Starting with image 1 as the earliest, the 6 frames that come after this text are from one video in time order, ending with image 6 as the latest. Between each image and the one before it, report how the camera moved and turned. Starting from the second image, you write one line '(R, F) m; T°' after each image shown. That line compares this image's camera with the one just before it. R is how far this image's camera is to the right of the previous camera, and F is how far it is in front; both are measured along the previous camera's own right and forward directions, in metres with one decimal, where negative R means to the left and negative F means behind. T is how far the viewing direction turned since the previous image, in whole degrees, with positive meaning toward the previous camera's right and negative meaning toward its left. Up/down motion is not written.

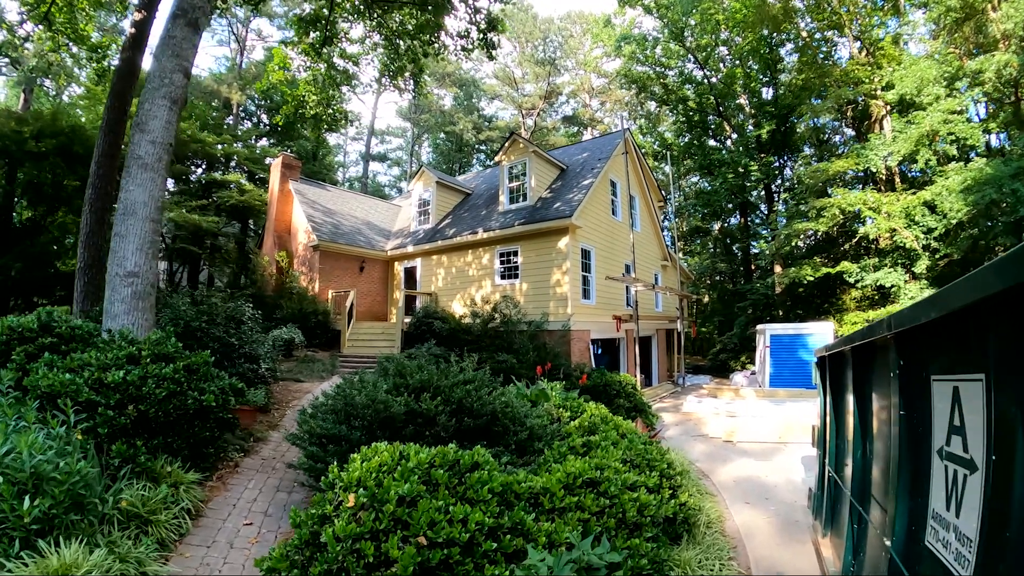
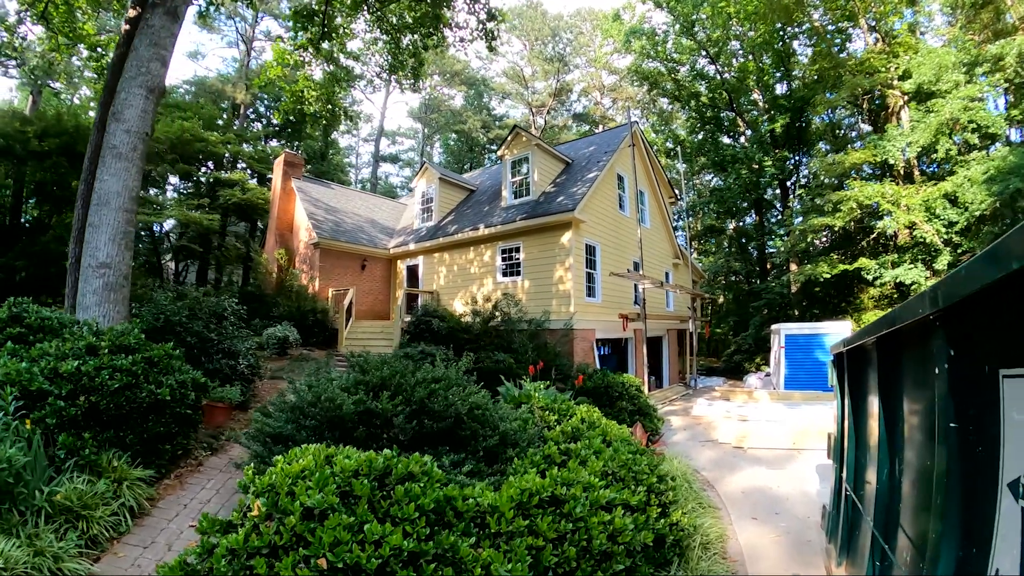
(+0.3, +0.4) m; -2°
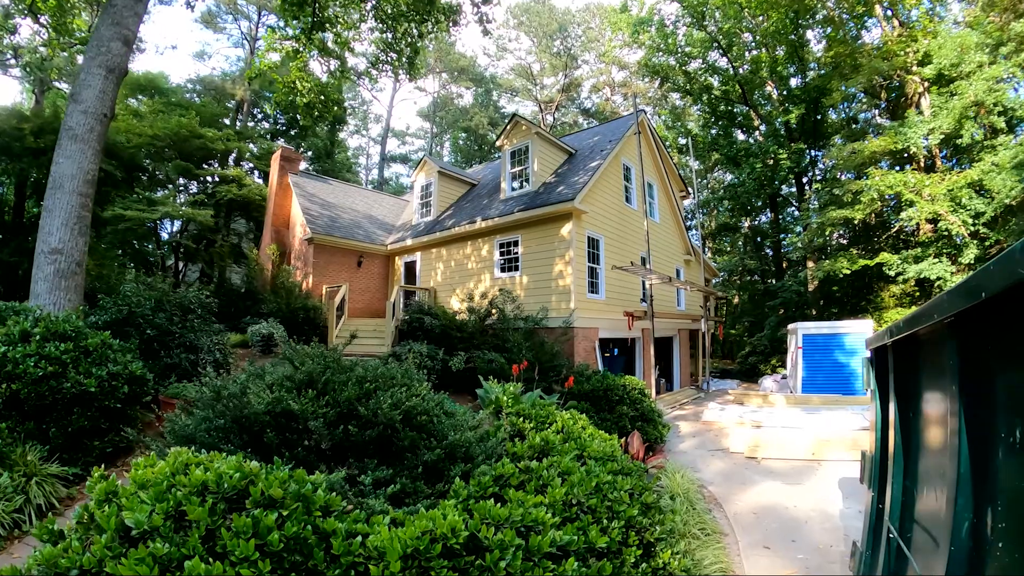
(+0.3, +0.6) m; -2°
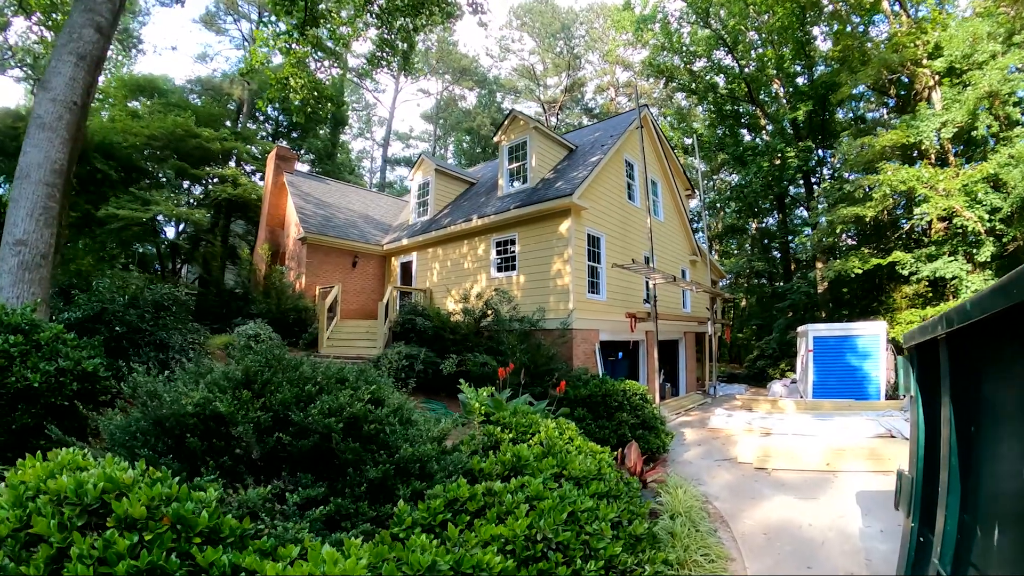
(+0.2, +0.4) m; -1°
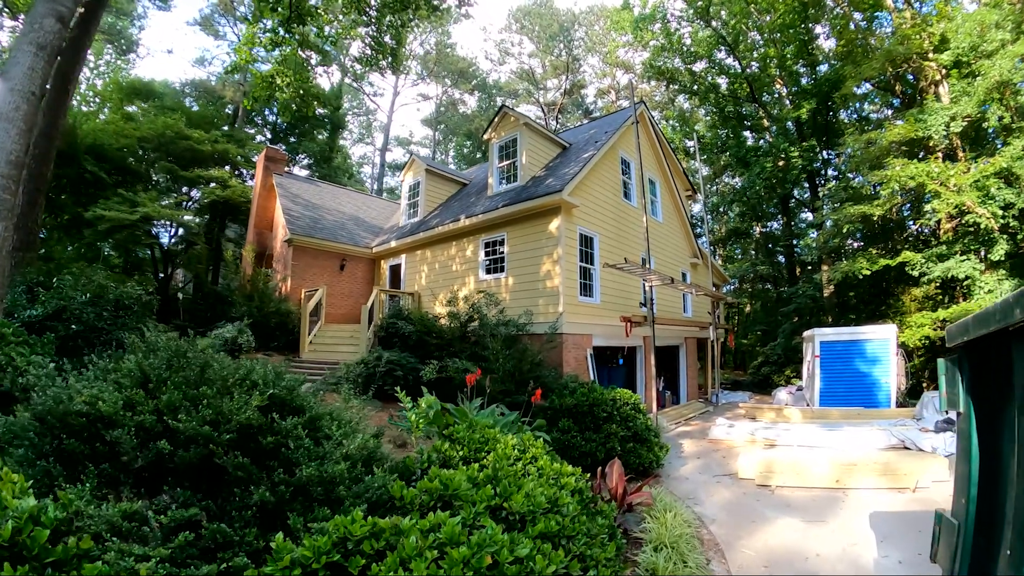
(+0.3, +0.5) m; 0°
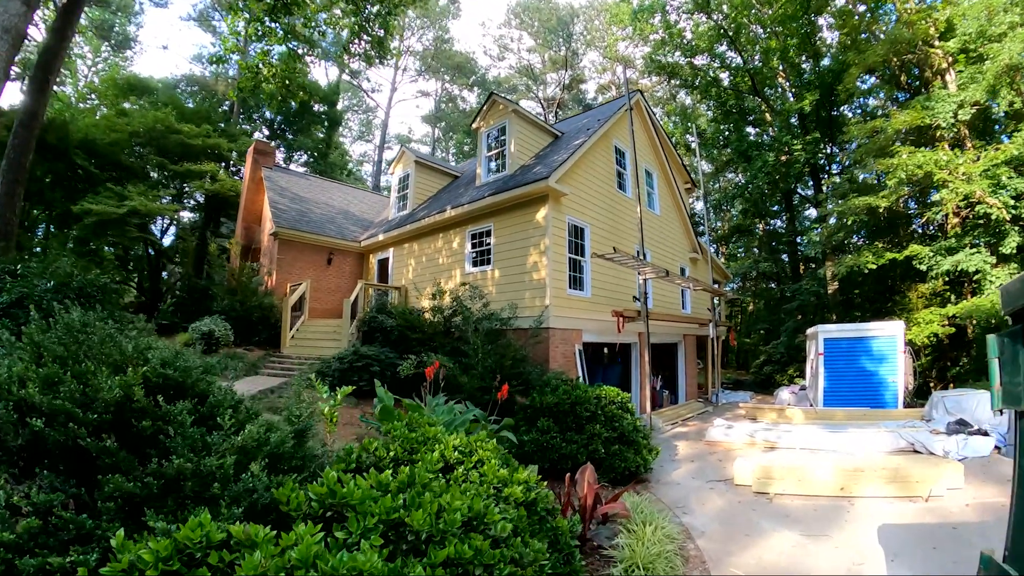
(+0.3, +0.4) m; 0°
